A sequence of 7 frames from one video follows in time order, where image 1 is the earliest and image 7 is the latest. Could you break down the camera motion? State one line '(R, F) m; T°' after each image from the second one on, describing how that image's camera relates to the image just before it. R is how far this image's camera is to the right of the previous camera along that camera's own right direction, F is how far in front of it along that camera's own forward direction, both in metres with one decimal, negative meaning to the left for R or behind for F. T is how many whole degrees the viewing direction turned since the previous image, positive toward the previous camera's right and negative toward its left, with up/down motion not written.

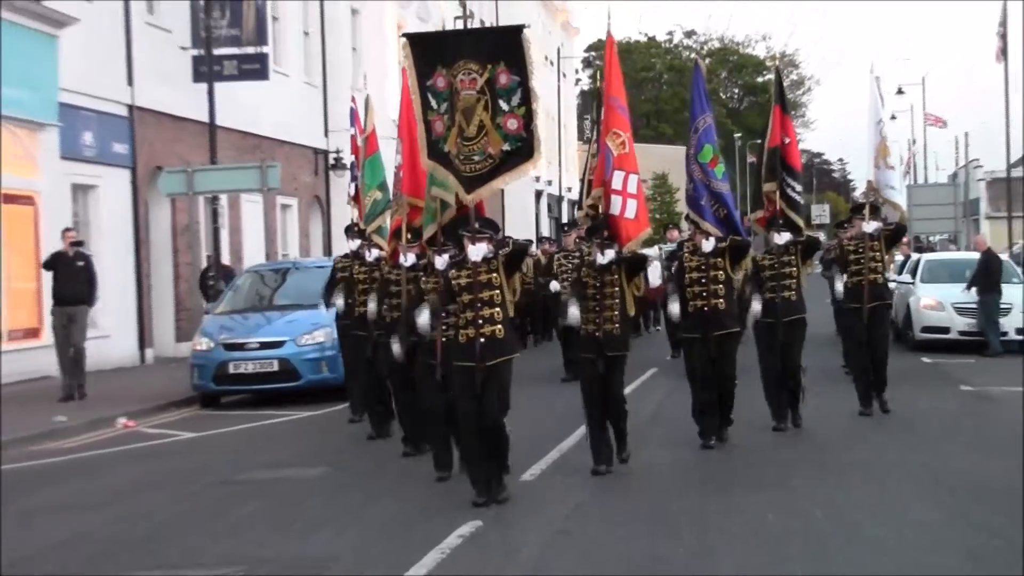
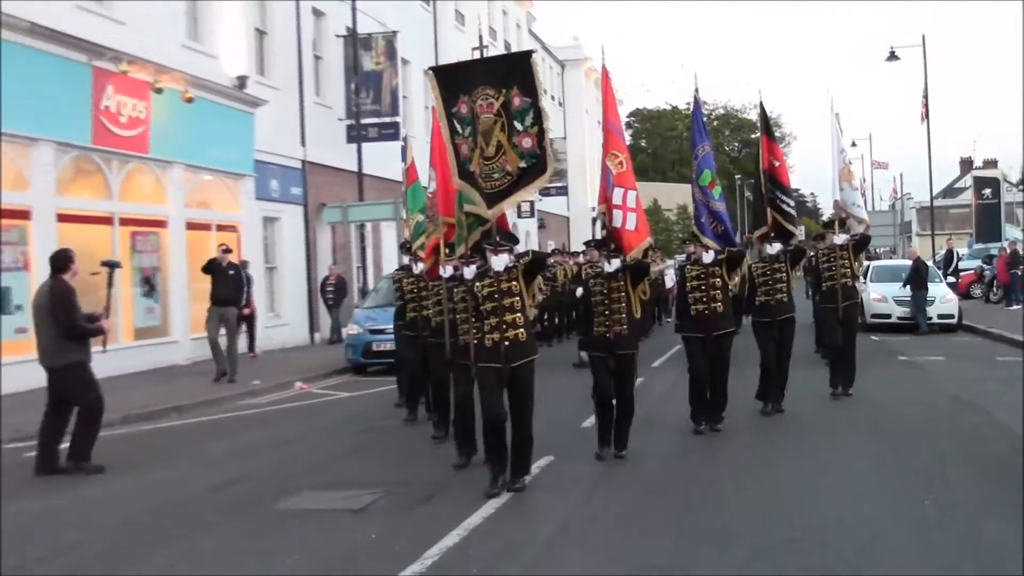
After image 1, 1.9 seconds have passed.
(-0.3, -1.8) m; -1°
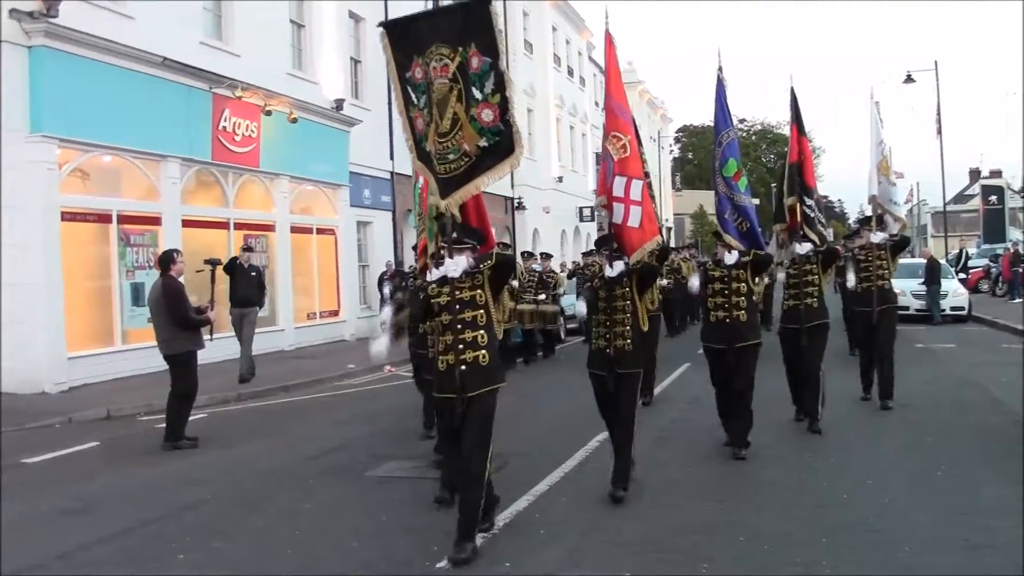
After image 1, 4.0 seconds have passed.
(-0.3, -0.9) m; -1°
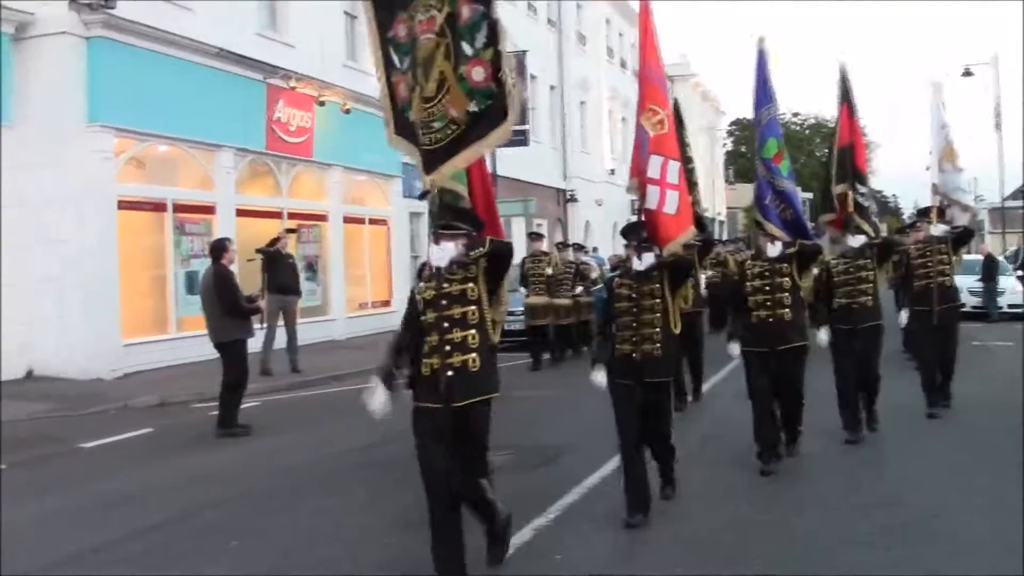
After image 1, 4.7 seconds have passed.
(-0.2, 0.0) m; -2°
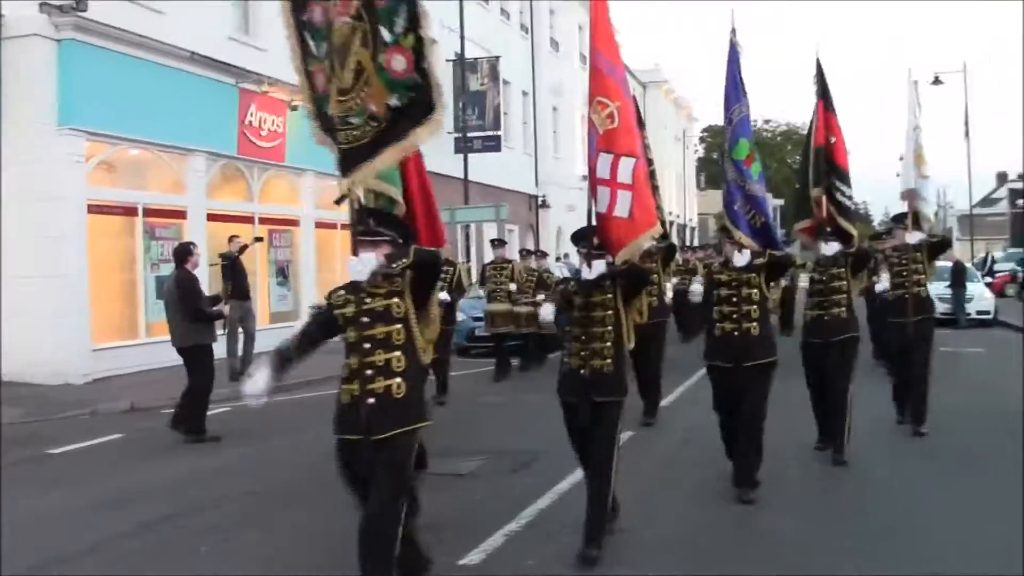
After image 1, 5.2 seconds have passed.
(+0.1, 0.0) m; +1°
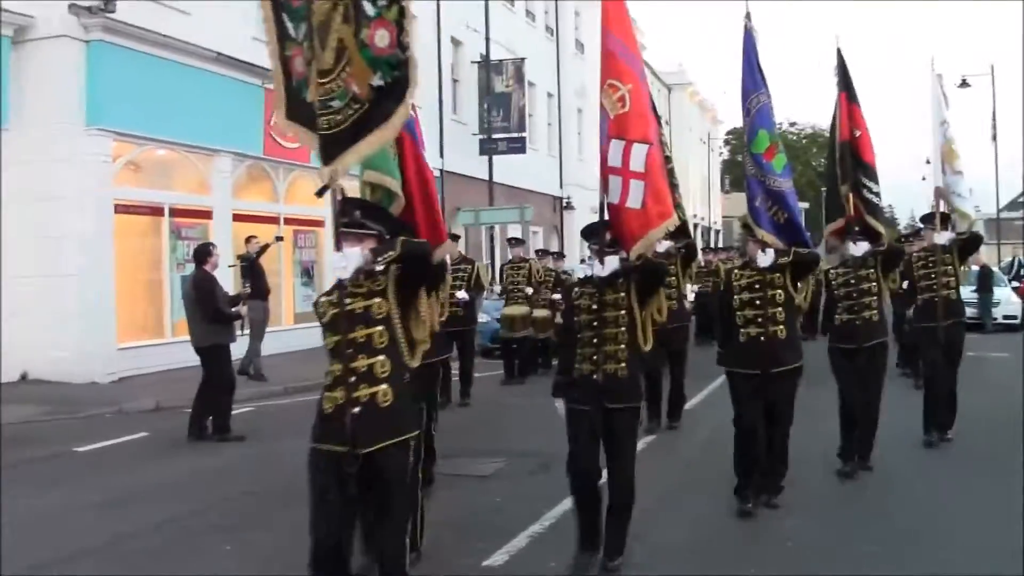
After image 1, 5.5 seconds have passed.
(-0.1, 0.0) m; -1°
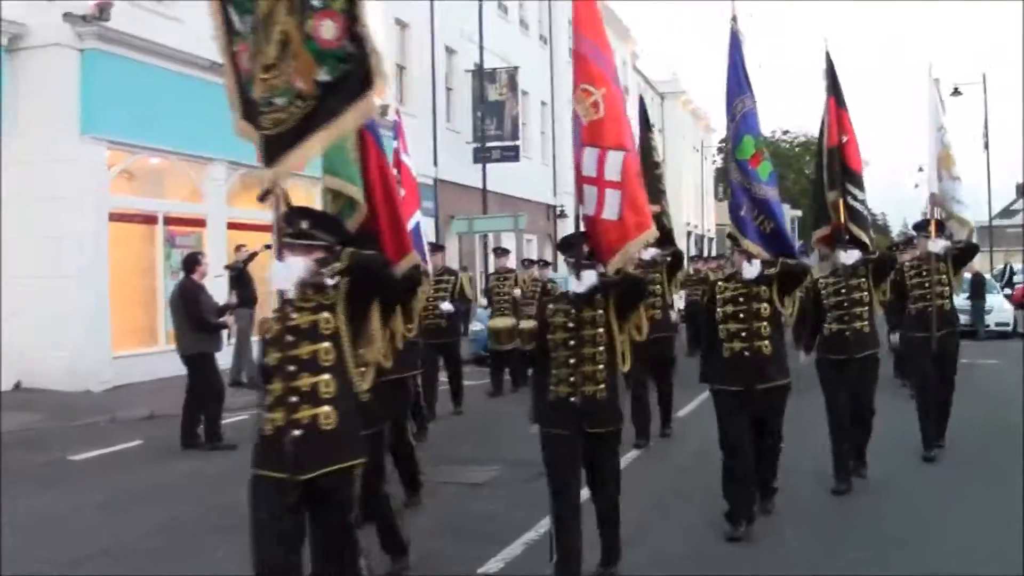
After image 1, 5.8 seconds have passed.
(0.0, 0.0) m; 0°
